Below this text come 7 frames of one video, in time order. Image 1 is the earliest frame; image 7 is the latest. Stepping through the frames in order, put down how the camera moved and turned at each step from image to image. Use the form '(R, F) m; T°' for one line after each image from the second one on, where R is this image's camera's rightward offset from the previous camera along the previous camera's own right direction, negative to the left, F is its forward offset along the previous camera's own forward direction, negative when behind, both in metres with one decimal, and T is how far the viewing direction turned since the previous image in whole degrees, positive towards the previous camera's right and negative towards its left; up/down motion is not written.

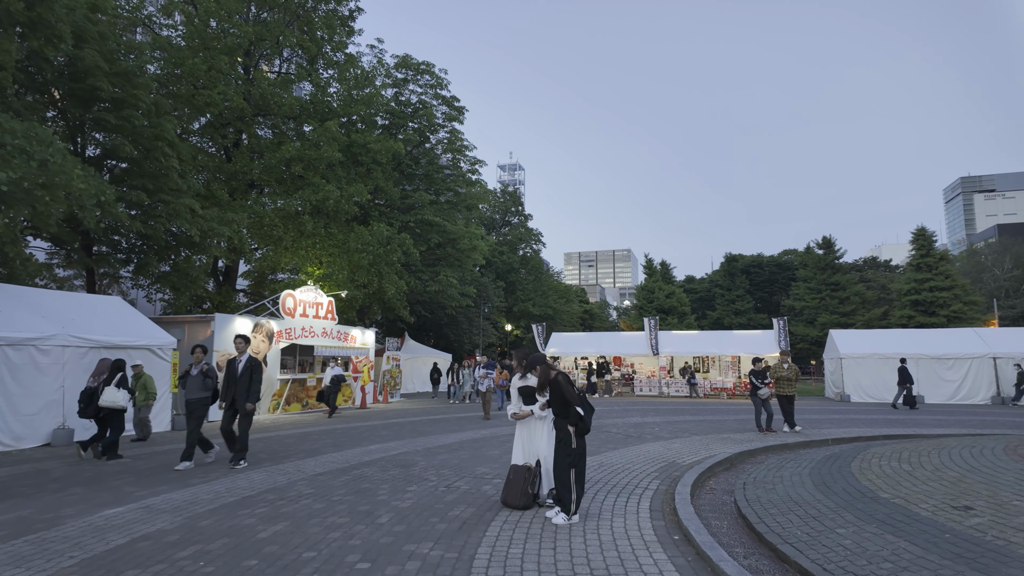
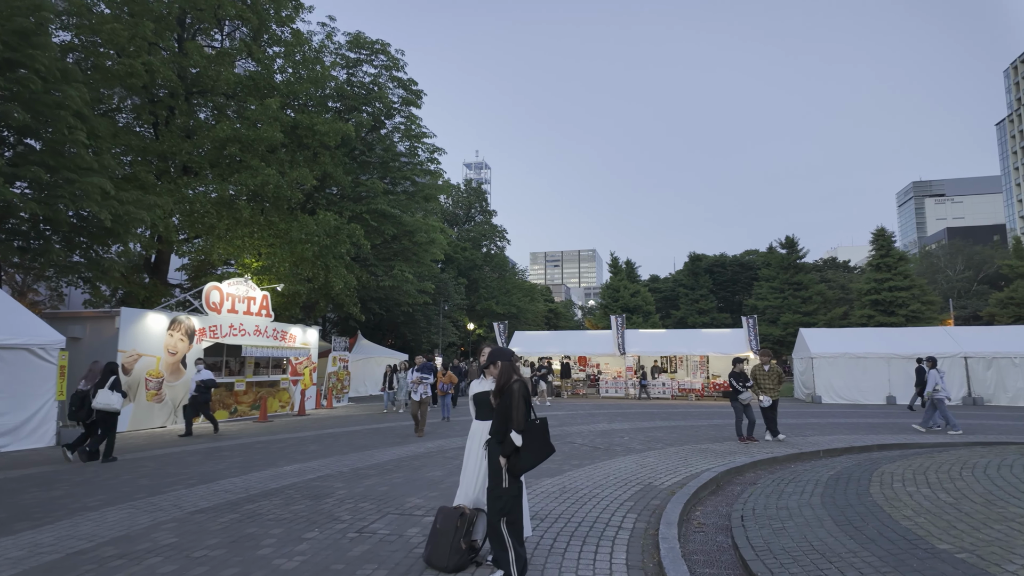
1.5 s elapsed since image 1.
(+0.2, +1.3) m; +3°
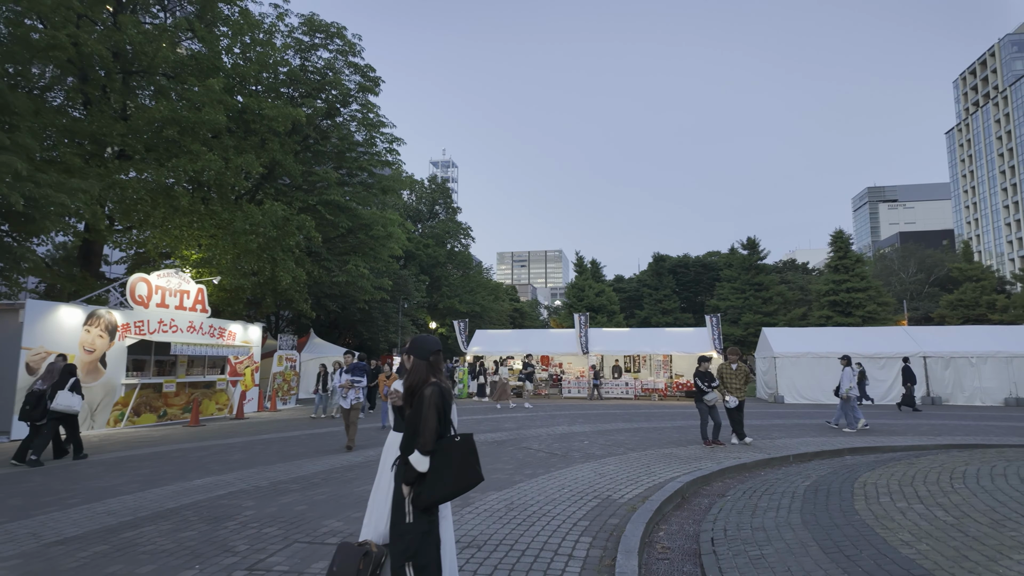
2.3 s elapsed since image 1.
(+0.2, +0.7) m; +3°
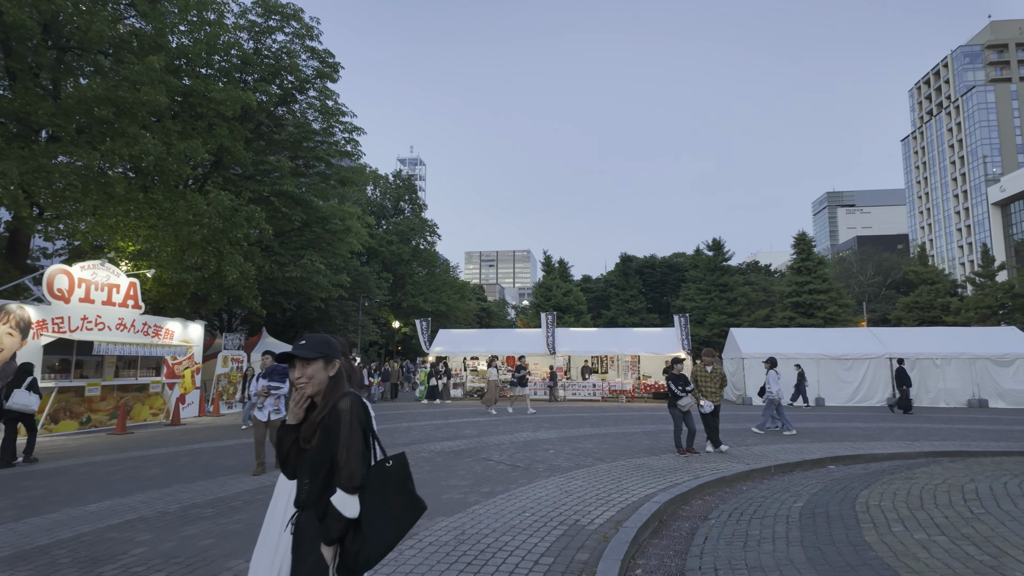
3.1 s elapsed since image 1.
(+0.1, +0.8) m; +3°
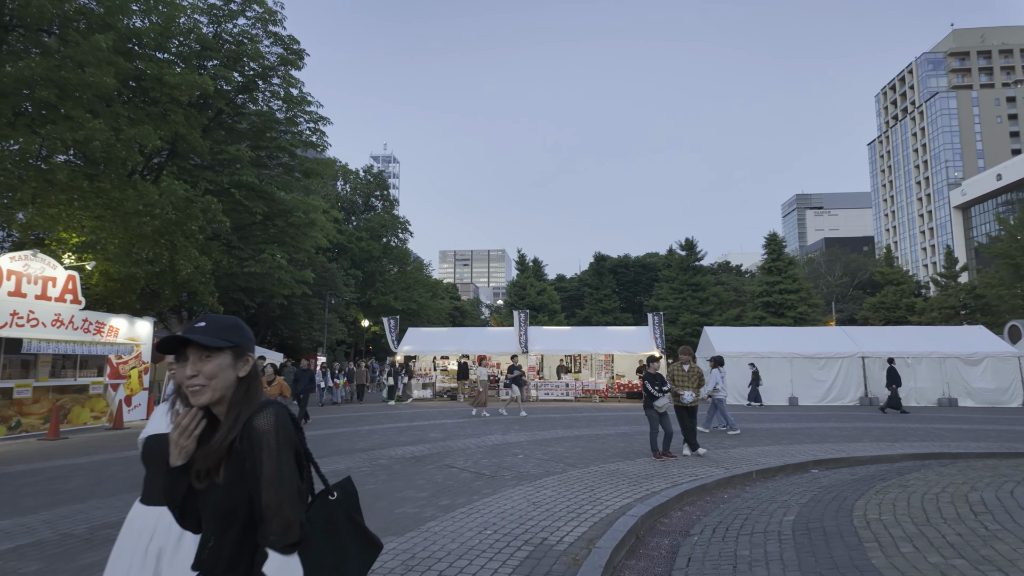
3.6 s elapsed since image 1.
(+0.1, +0.5) m; +2°
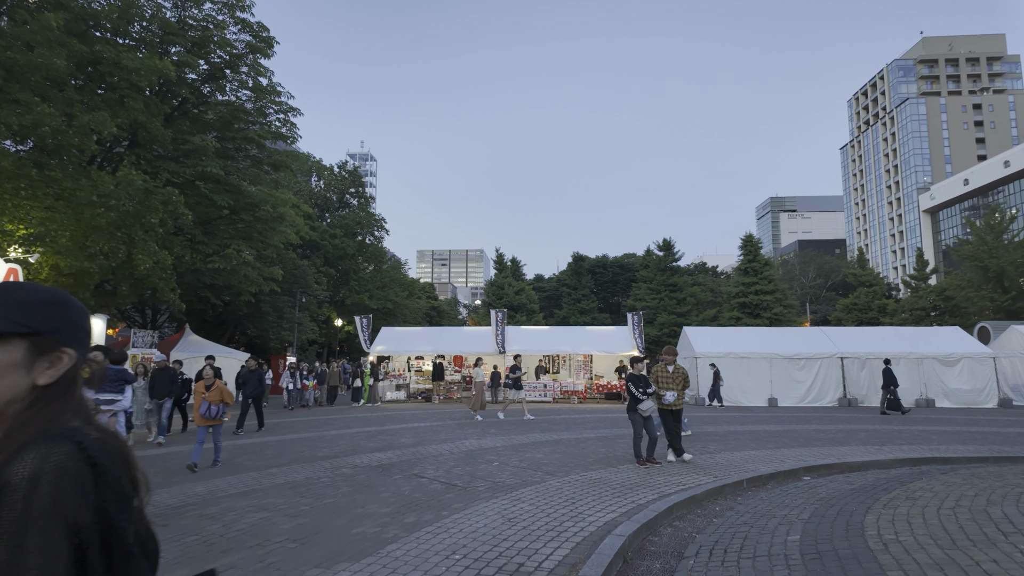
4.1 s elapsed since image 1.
(0.0, +0.5) m; +2°
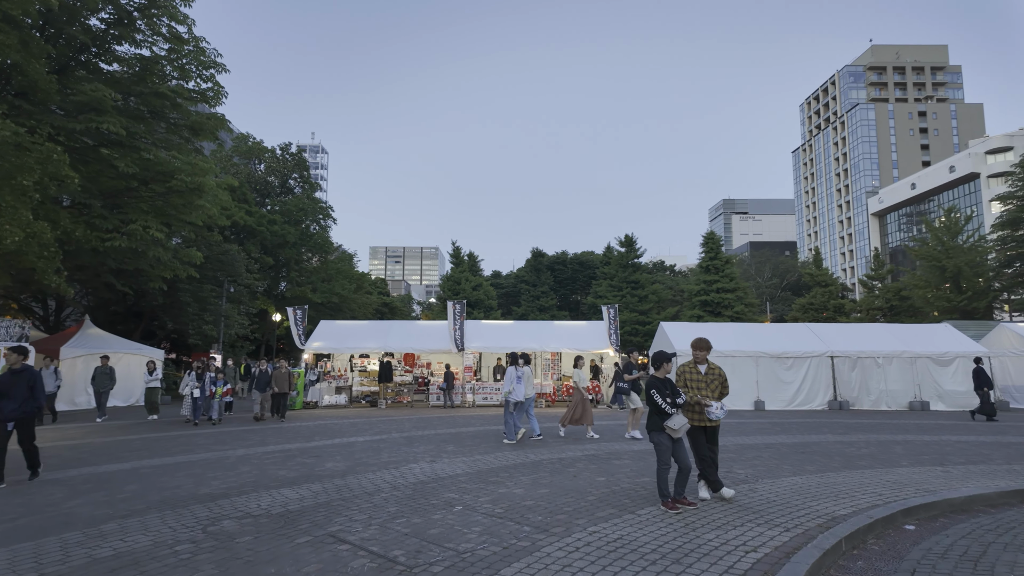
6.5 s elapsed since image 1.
(-0.1, +2.3) m; +4°
